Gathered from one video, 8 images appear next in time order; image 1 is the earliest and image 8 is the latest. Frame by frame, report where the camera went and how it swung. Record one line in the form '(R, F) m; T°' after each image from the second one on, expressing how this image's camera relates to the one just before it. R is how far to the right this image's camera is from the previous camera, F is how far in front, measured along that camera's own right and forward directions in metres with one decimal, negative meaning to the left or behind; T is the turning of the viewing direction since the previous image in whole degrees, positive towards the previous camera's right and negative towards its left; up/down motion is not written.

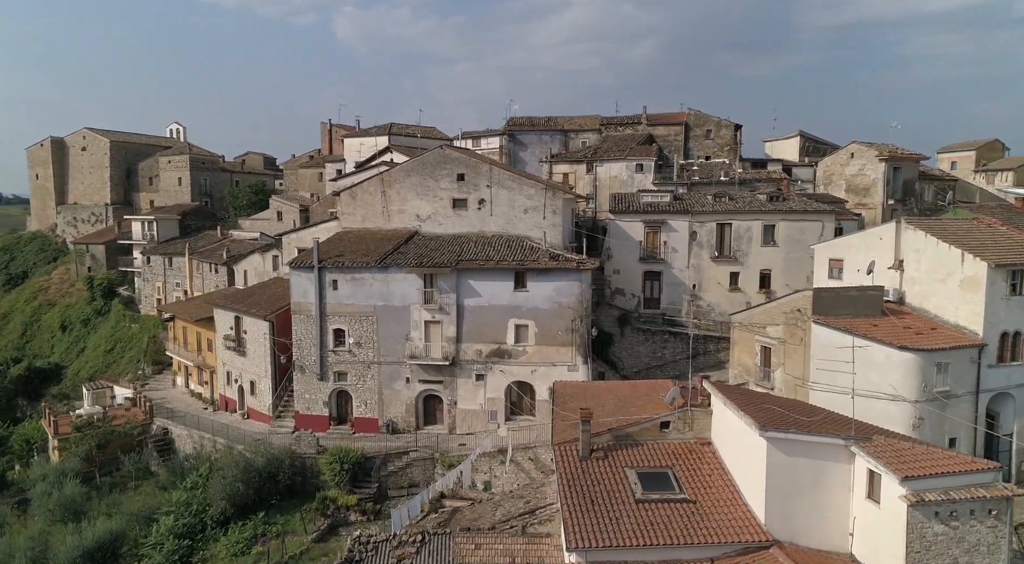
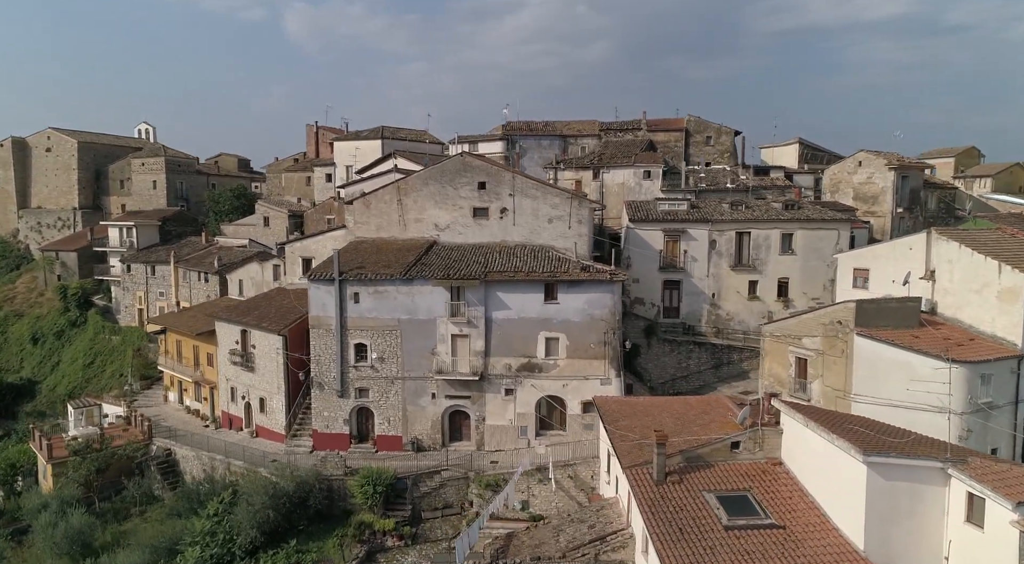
(-2.4, +0.7) m; +4°
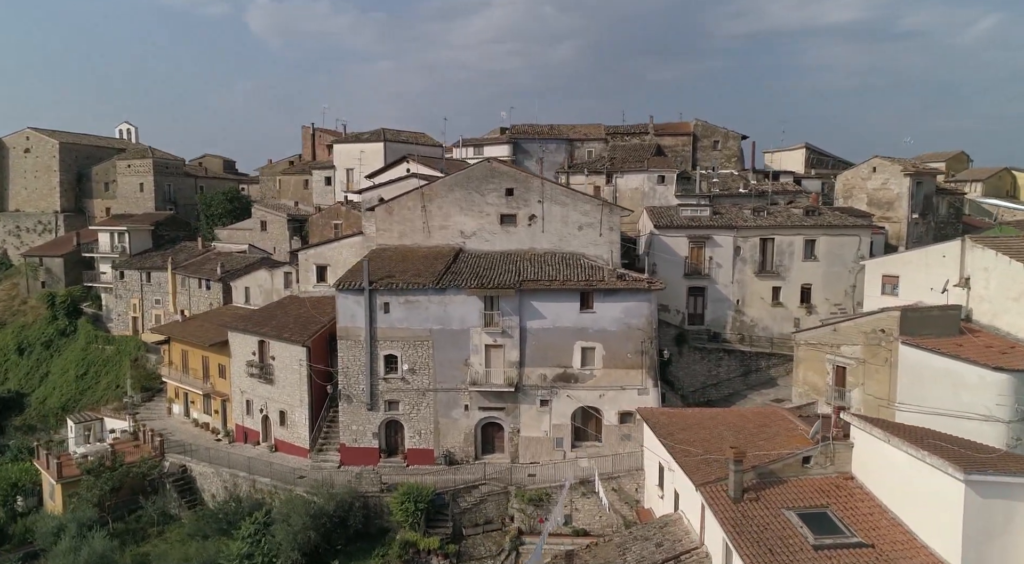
(-2.1, +0.5) m; +3°
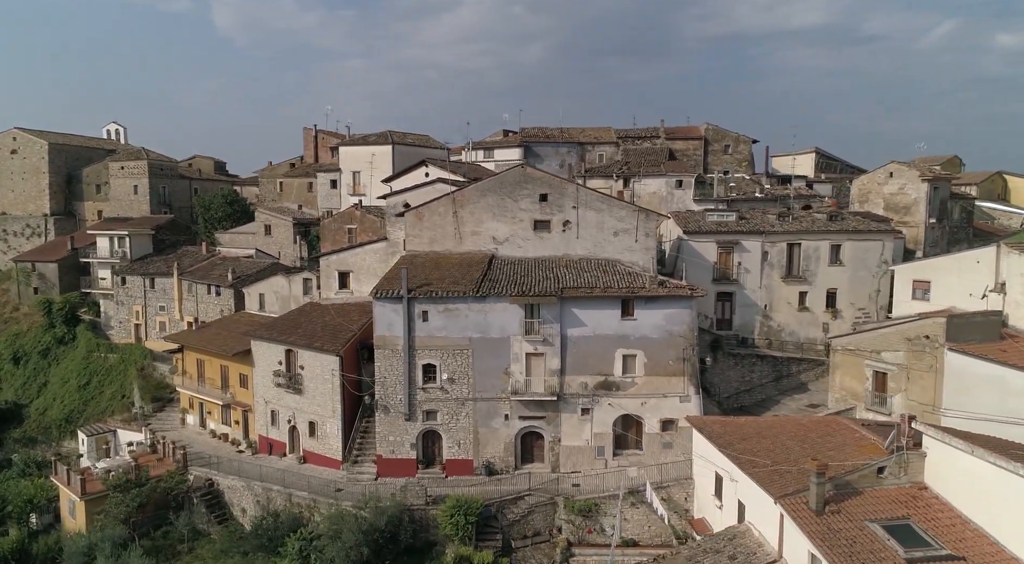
(-2.1, +0.3) m; +2°
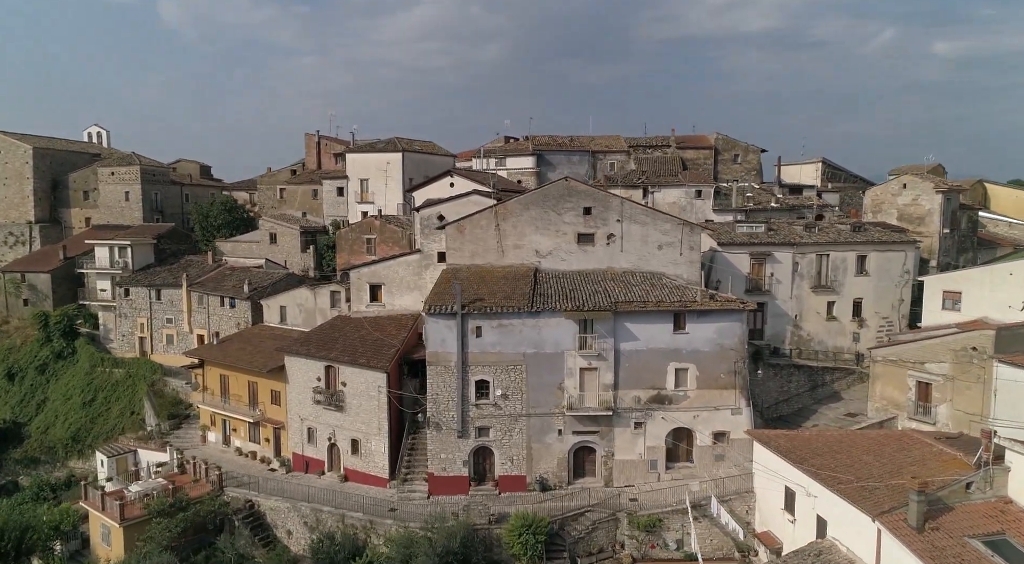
(-2.9, +0.2) m; +3°
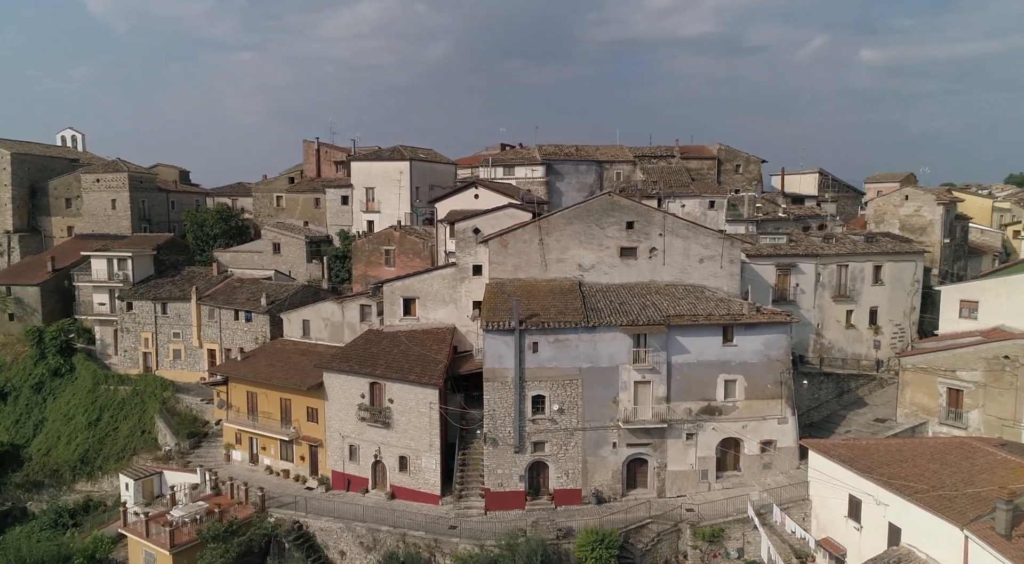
(-3.4, 0.0) m; +4°
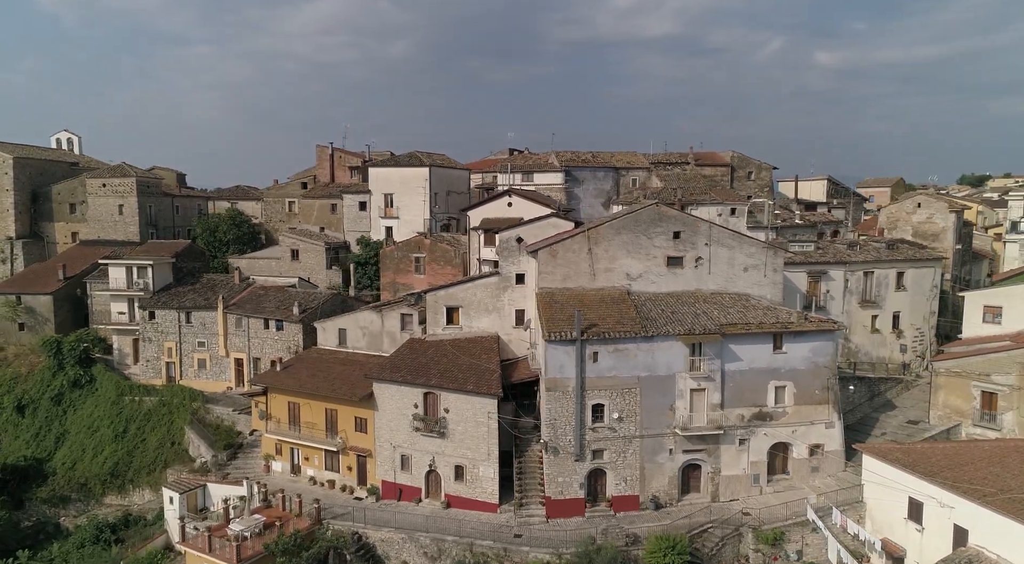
(-3.0, -0.2) m; +3°
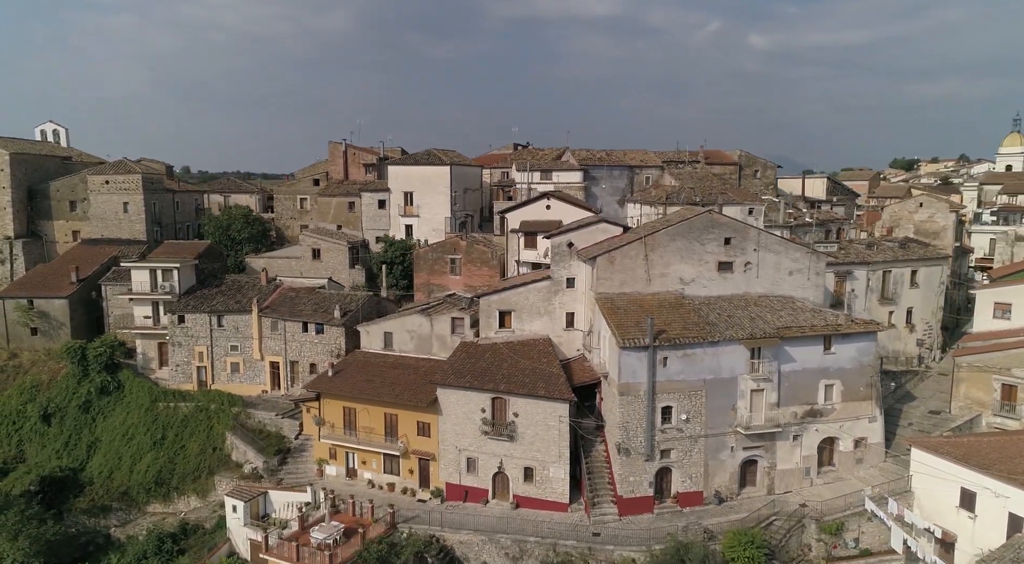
(-4.2, -0.5) m; +4°
